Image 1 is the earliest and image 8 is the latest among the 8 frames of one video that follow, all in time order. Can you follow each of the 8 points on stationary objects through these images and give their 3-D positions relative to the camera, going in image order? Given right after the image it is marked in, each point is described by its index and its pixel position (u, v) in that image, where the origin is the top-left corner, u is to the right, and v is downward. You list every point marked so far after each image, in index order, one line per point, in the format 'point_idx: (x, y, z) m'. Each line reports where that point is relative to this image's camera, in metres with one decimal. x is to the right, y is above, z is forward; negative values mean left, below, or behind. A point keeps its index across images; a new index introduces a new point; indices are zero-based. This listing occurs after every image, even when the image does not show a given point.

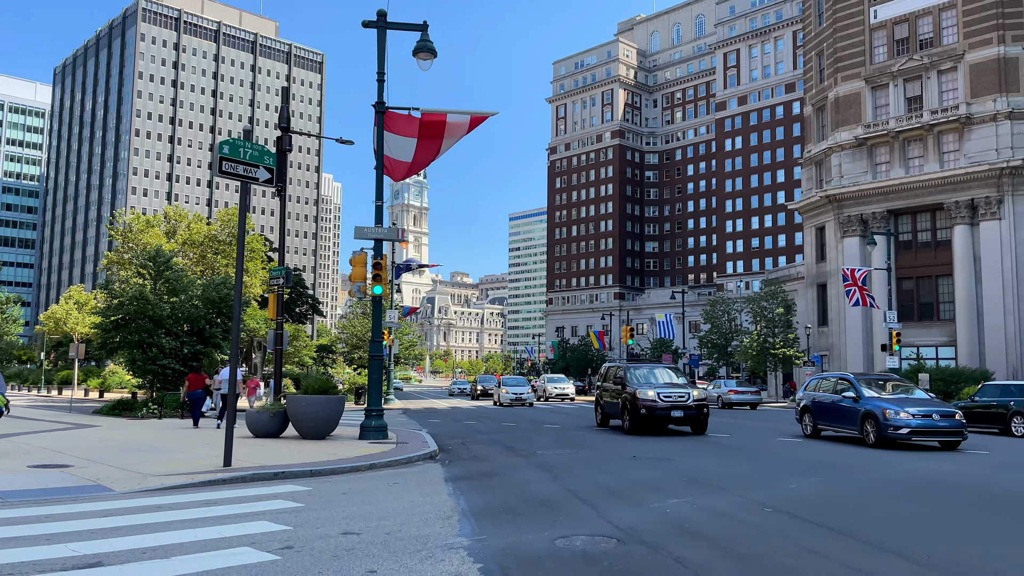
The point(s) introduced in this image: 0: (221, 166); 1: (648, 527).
0: (-3.8, +1.6, +10.4) m
1: (+1.1, -1.9, +6.3) m
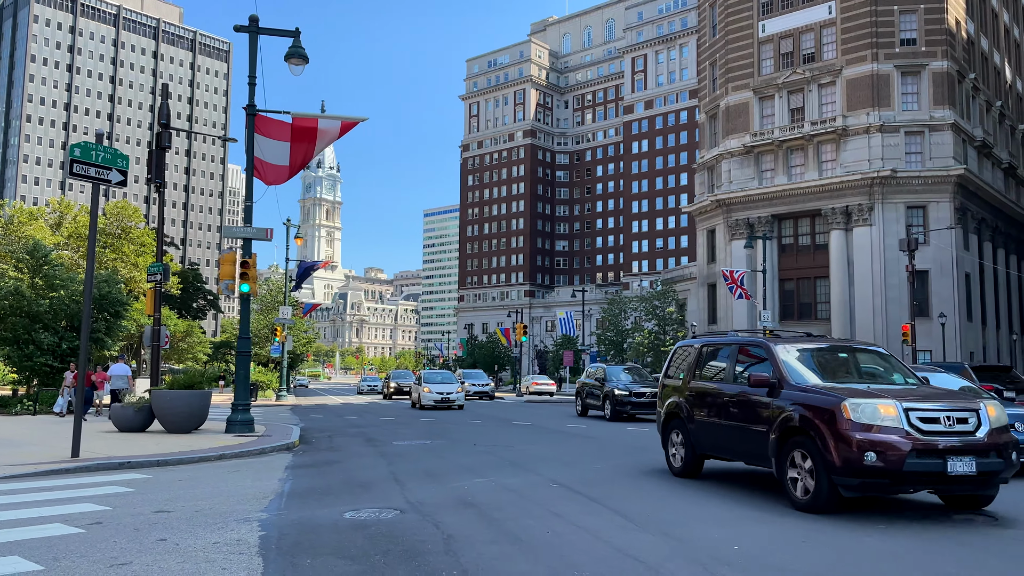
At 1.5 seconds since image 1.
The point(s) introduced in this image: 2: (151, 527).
0: (-5.9, +1.6, +10.7) m
1: (-0.7, -1.9, +7.2) m
2: (-2.8, -1.9, +6.3) m
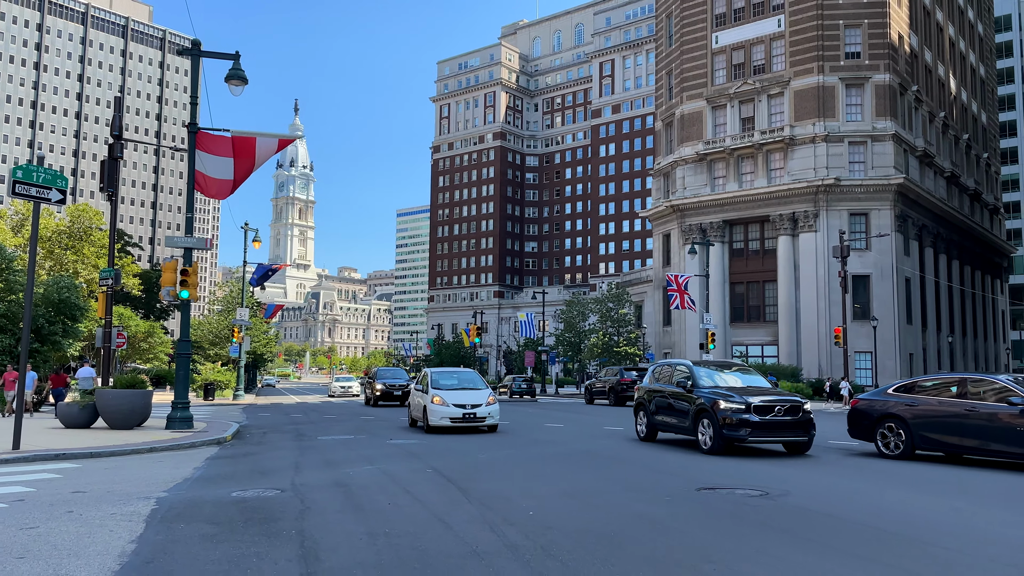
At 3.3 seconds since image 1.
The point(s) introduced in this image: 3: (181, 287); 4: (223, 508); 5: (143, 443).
0: (-7.3, +1.5, +11.8) m
1: (-2.1, -2.1, +8.5) m
2: (-4.2, -2.0, +7.5) m
3: (-7.0, 0.0, +16.9) m
4: (-2.6, -2.0, +7.2) m
5: (-6.1, -2.6, +13.2) m
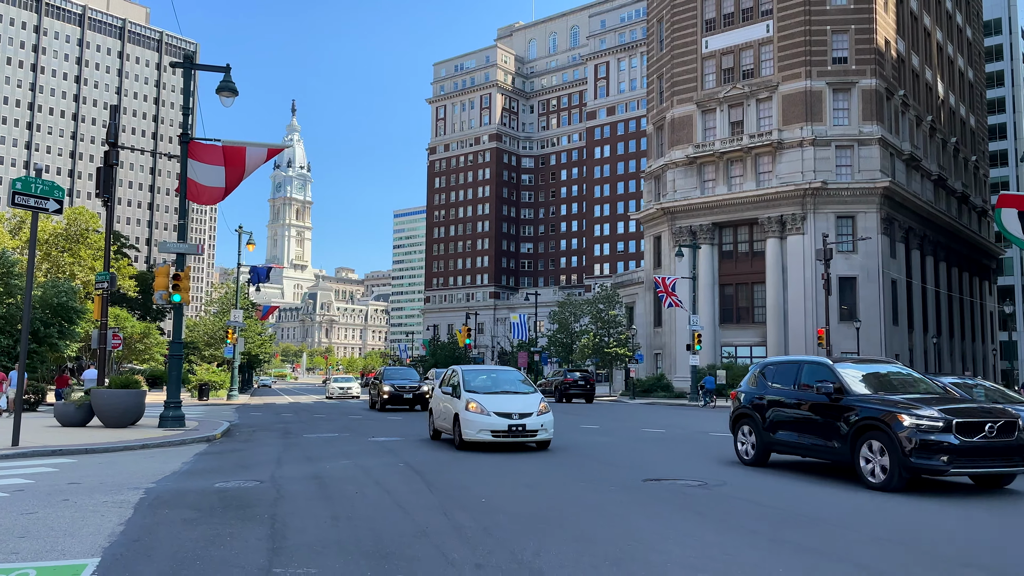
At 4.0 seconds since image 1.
0: (-7.8, +1.4, +12.5) m
1: (-2.5, -2.1, +9.2) m
2: (-4.6, -2.1, +8.2) m
3: (-7.4, -0.1, +17.6) m
4: (-3.0, -2.0, +7.9) m
5: (-6.5, -2.7, +13.9) m
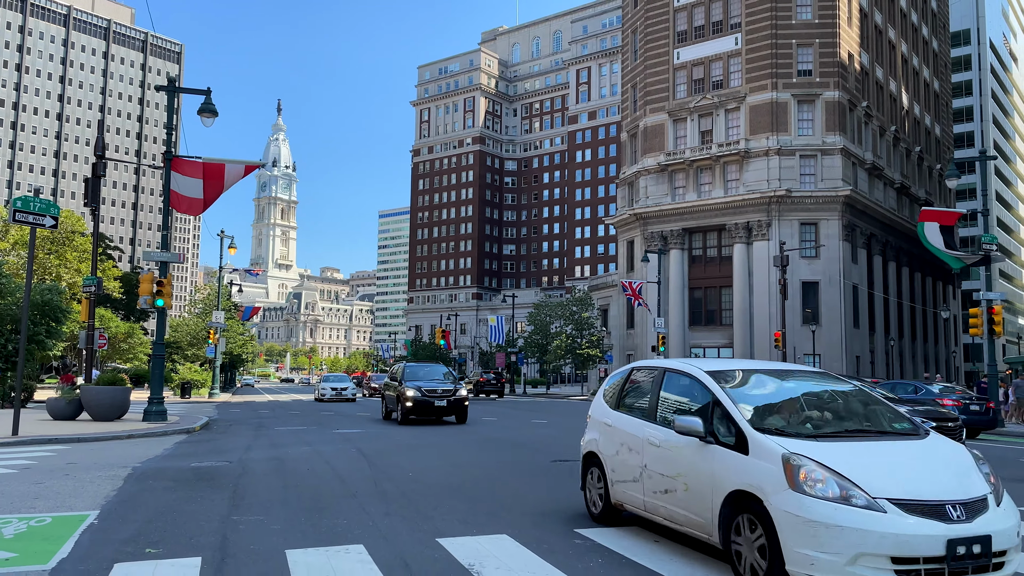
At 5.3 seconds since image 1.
0: (-8.7, +1.3, +14.1) m
1: (-3.4, -2.3, +10.8) m
2: (-5.5, -2.2, +9.8) m
3: (-8.5, -0.2, +19.2) m
4: (-3.9, -2.2, +9.5) m
5: (-7.5, -2.8, +15.5) m
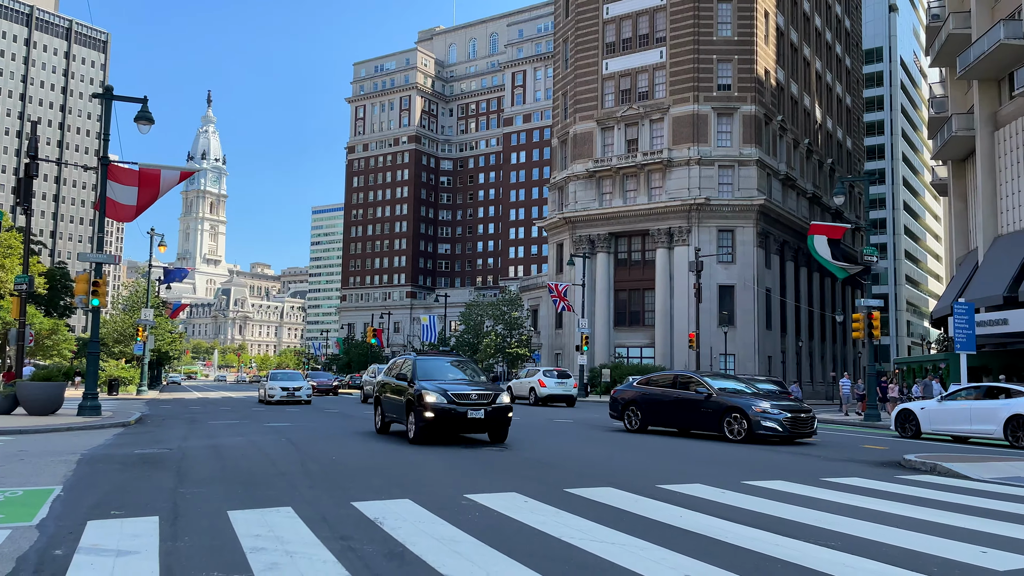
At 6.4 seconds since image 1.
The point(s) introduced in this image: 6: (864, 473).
0: (-10.3, +1.3, +14.9) m
1: (-4.8, -2.4, +12.1) m
2: (-6.7, -2.3, +10.9) m
3: (-10.4, -0.2, +20.0) m
4: (-5.1, -2.3, +10.7) m
5: (-9.2, -2.8, +16.4) m
6: (+4.3, -2.3, +9.9) m
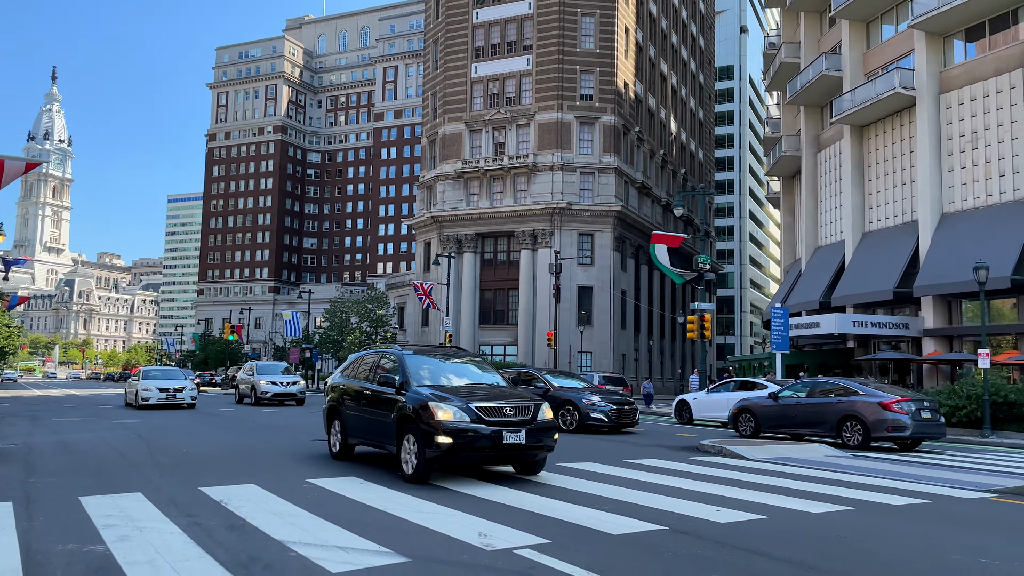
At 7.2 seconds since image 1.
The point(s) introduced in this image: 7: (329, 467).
0: (-12.9, +1.4, +14.1) m
1: (-7.1, -2.3, +12.2) m
2: (-8.9, -2.2, +10.7) m
3: (-13.9, 0.0, +19.1) m
4: (-7.3, -2.2, +10.8) m
5: (-12.2, -2.7, +15.7) m
6: (+2.2, -2.4, +11.5) m
7: (-2.3, -2.3, +10.3) m
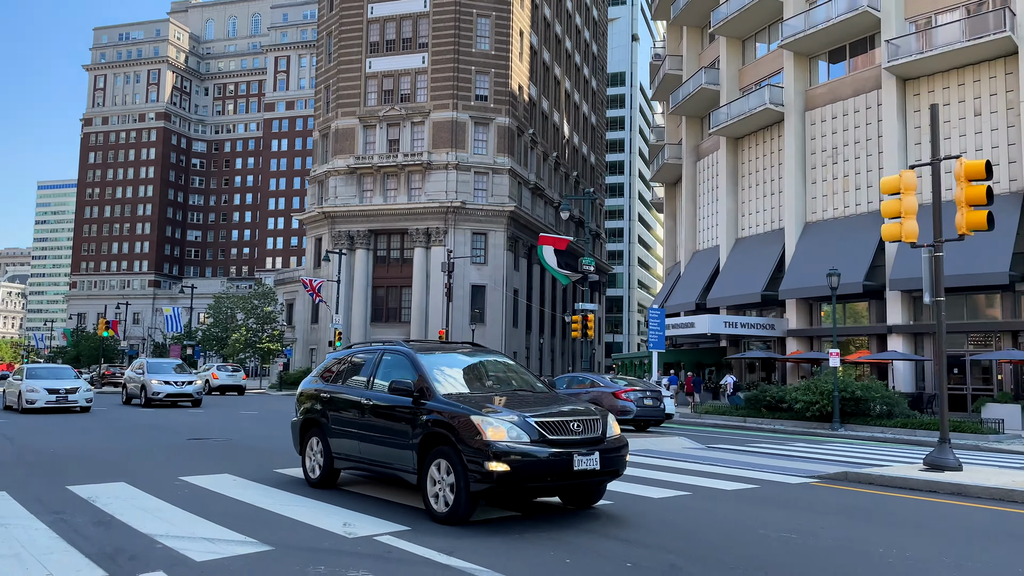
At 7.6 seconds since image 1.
0: (-14.9, +1.6, +12.7) m
1: (-8.9, -2.2, +11.6) m
2: (-10.5, -2.1, +9.9) m
3: (-16.6, +0.2, +17.6) m
4: (-8.9, -2.1, +10.2) m
5: (-14.5, -2.5, +14.5) m
6: (+0.4, -2.4, +12.1) m
7: (-4.0, -2.3, +10.3) m
